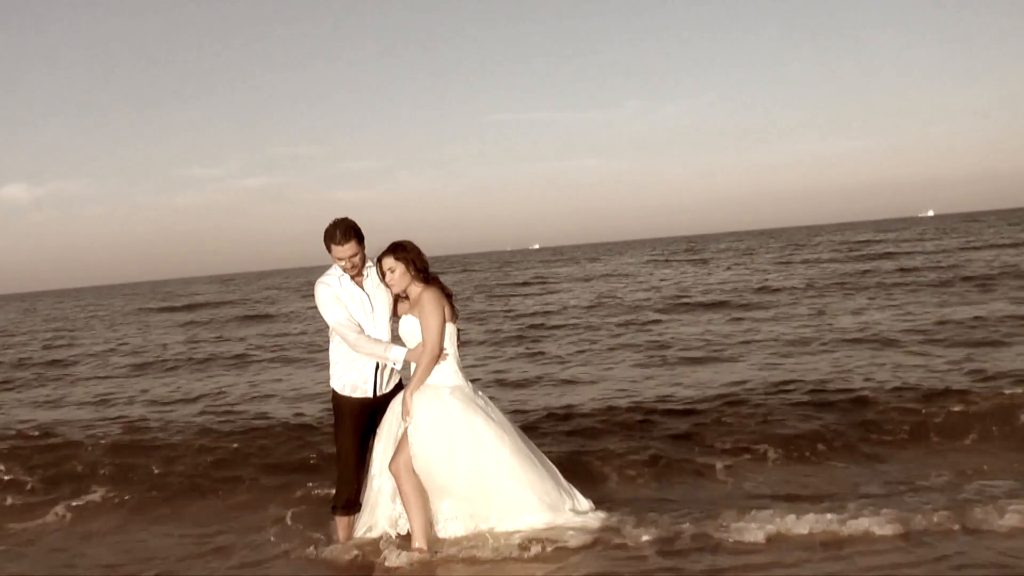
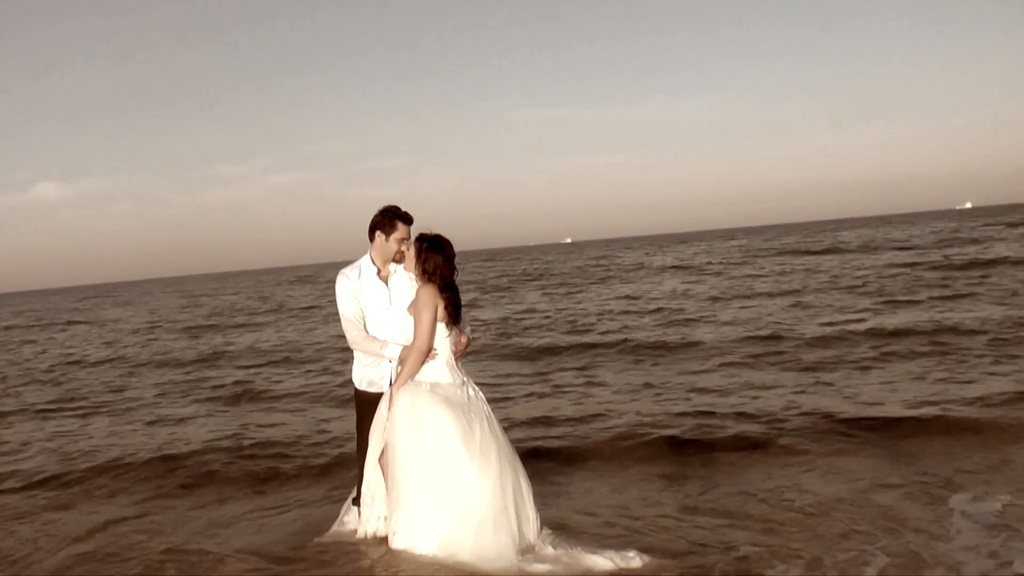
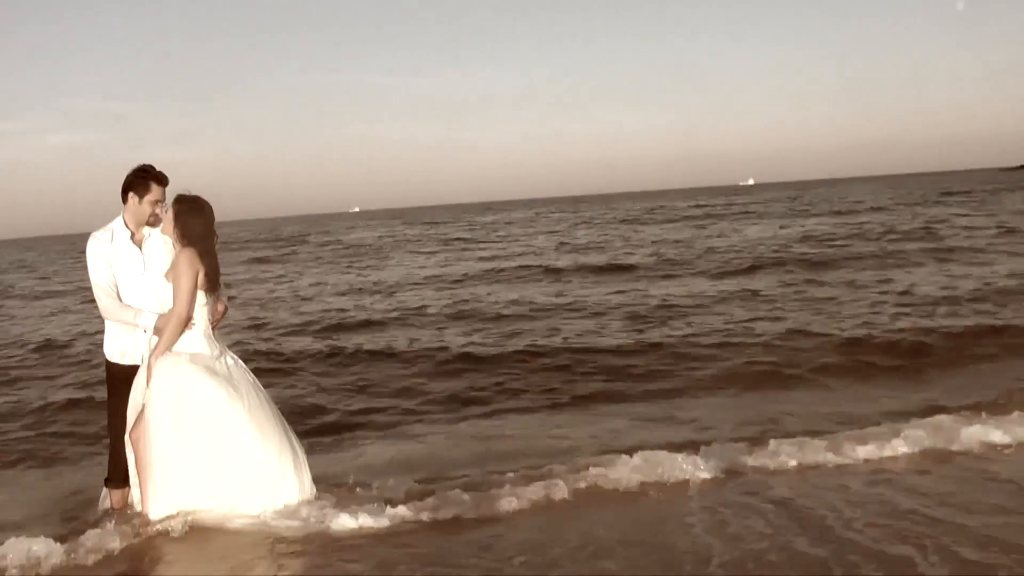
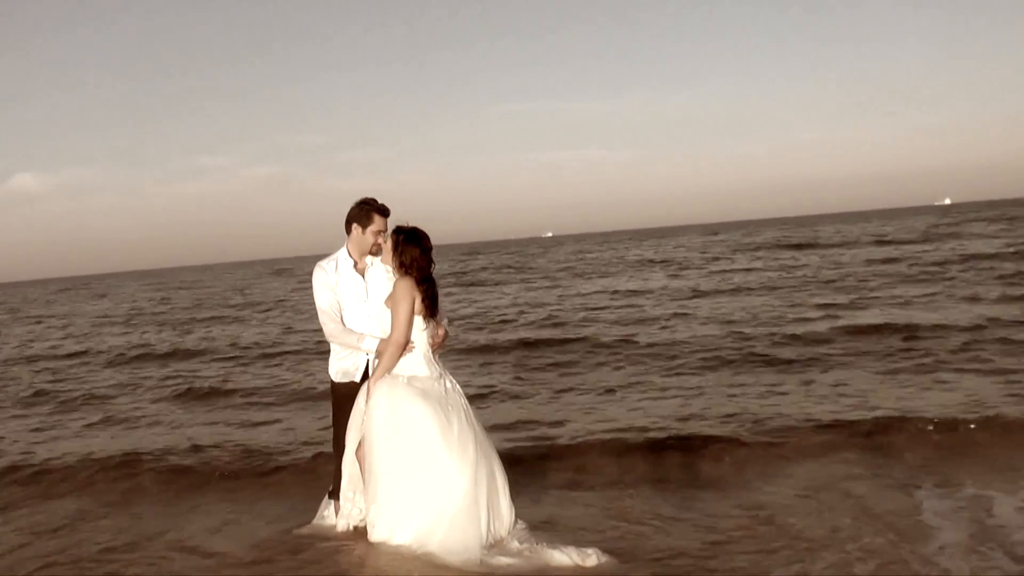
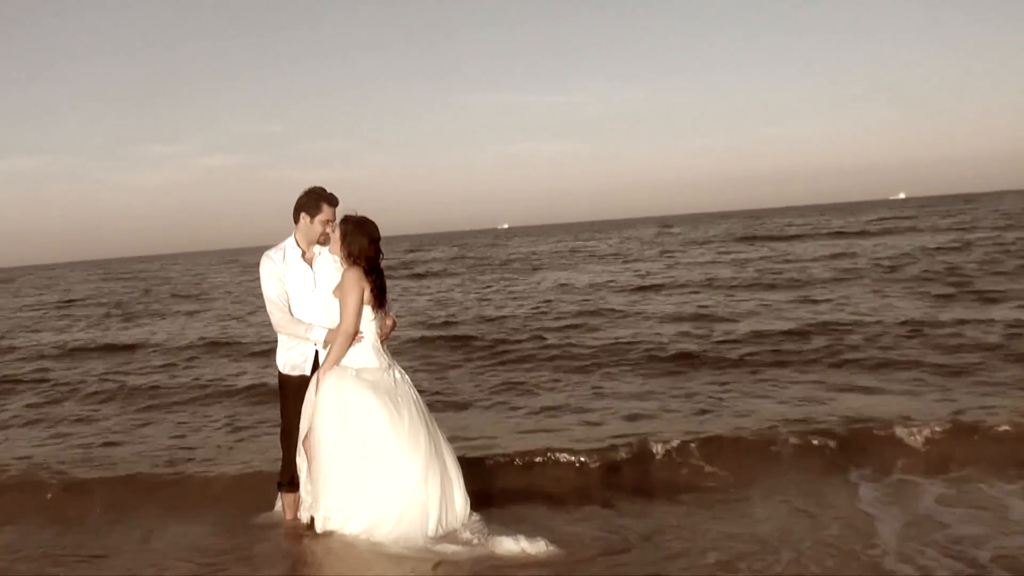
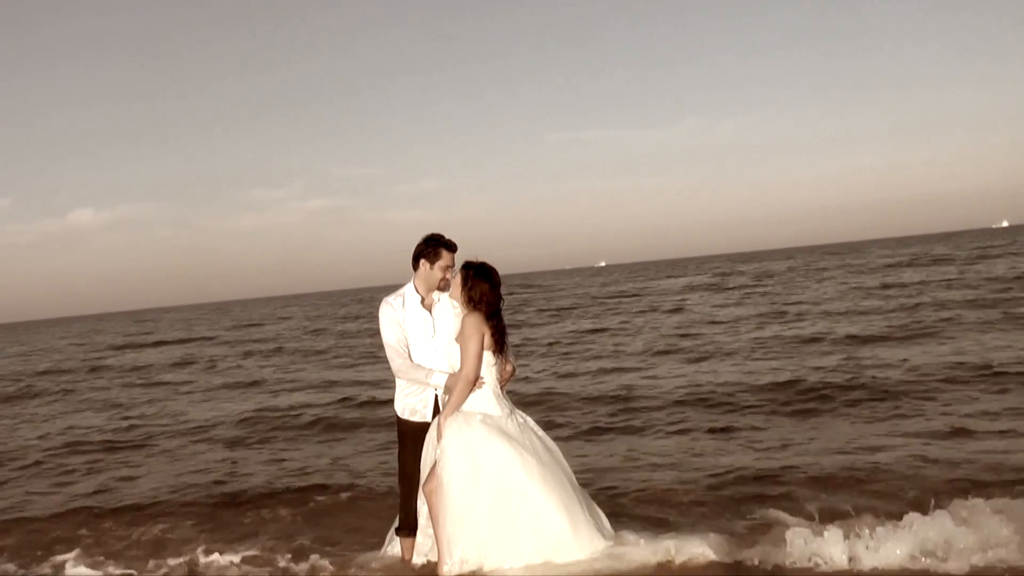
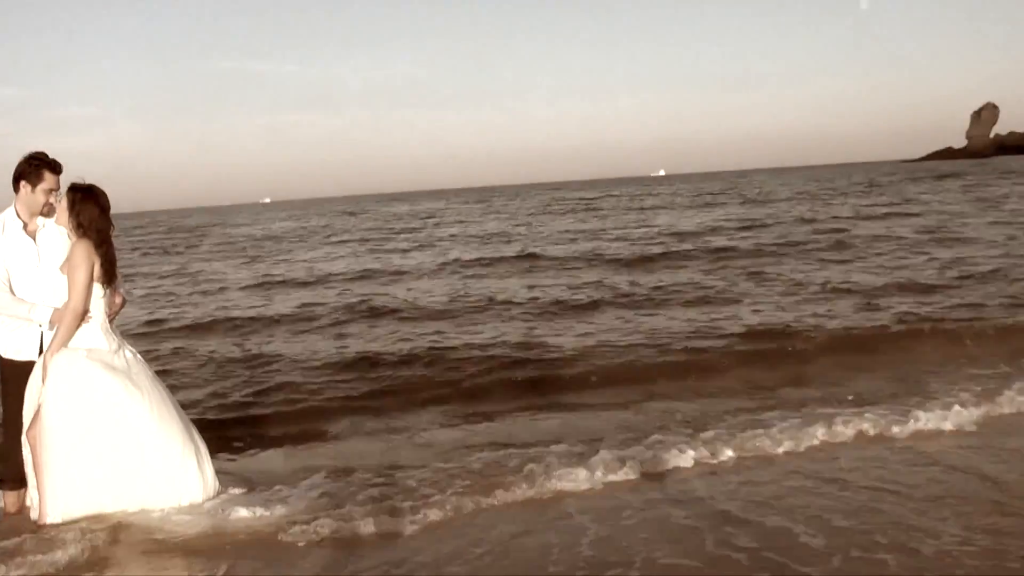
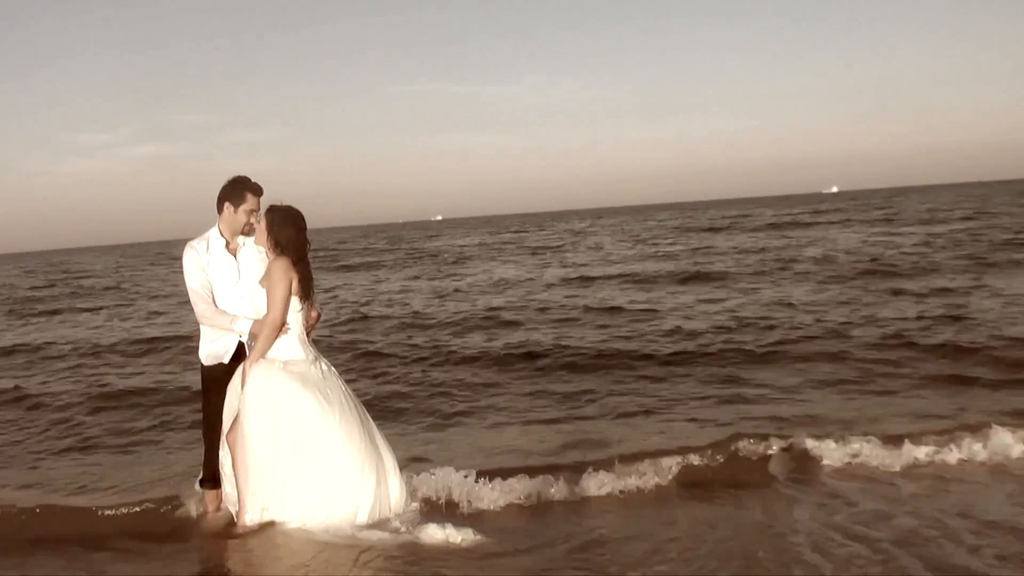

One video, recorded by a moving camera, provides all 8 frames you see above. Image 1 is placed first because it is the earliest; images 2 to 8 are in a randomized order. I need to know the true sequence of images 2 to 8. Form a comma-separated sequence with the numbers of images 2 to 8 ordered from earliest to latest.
6, 2, 4, 5, 8, 3, 7
